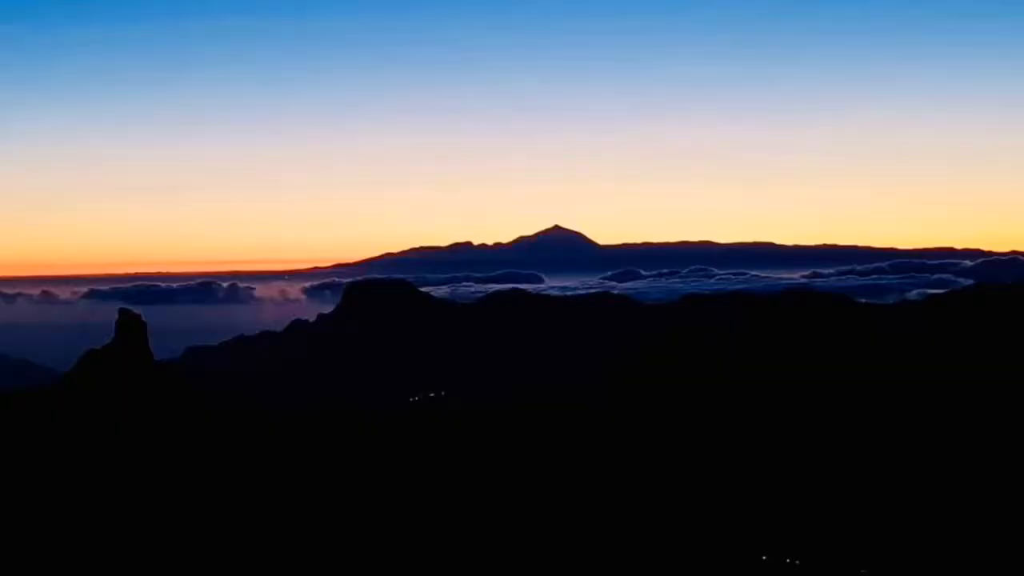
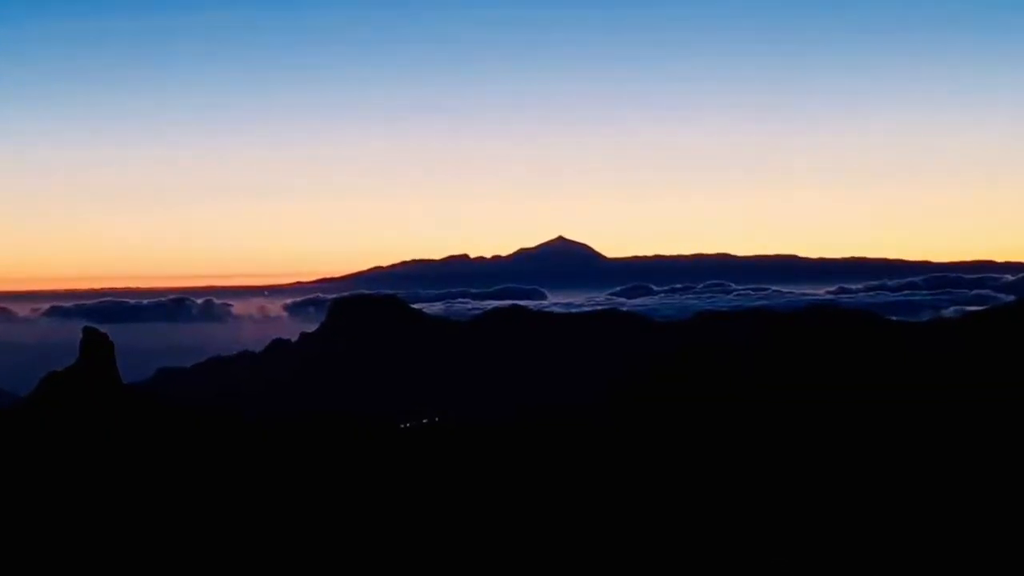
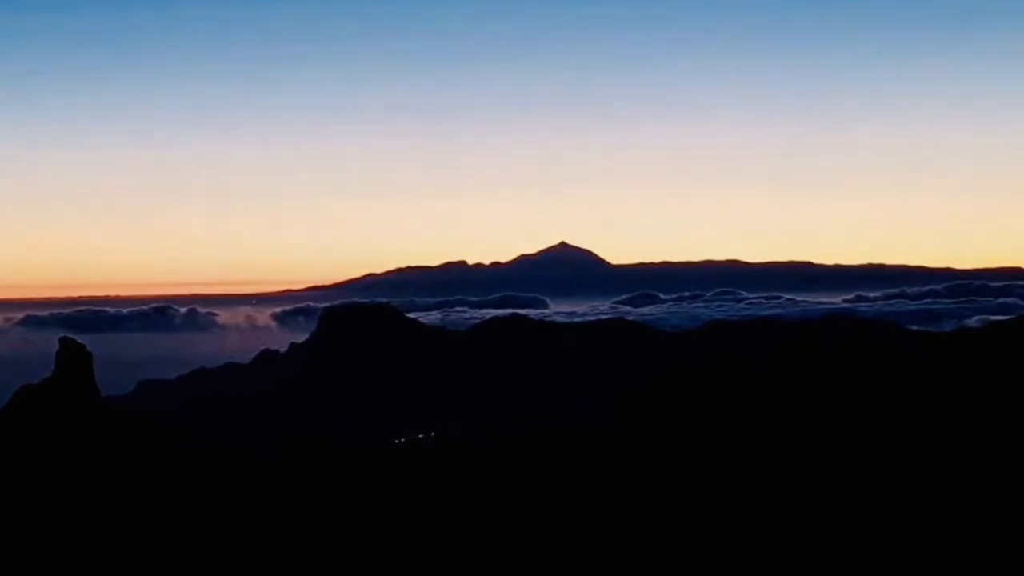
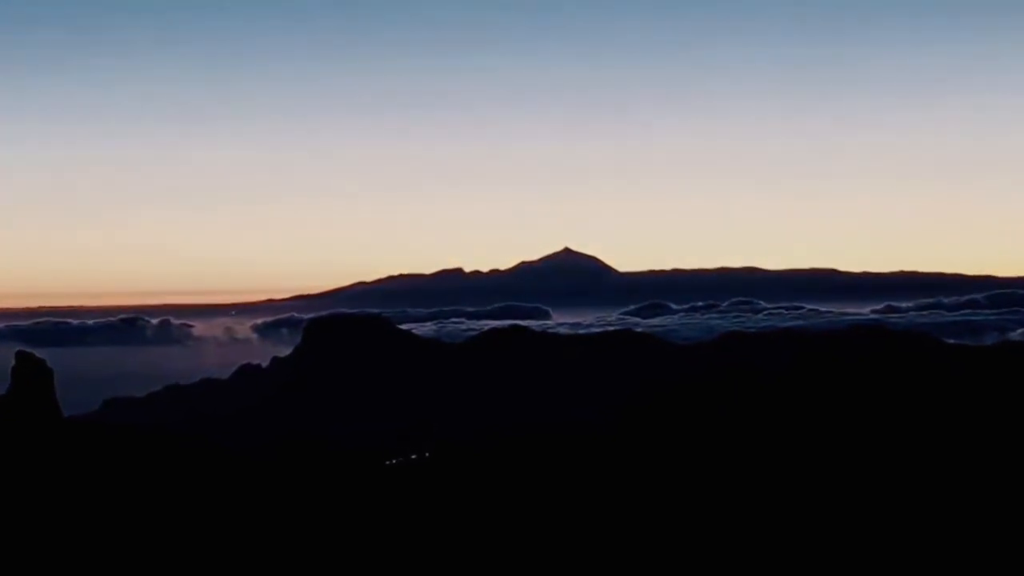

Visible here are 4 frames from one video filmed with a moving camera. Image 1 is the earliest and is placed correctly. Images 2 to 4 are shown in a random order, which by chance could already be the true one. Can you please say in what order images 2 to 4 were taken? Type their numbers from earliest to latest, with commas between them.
2, 3, 4
